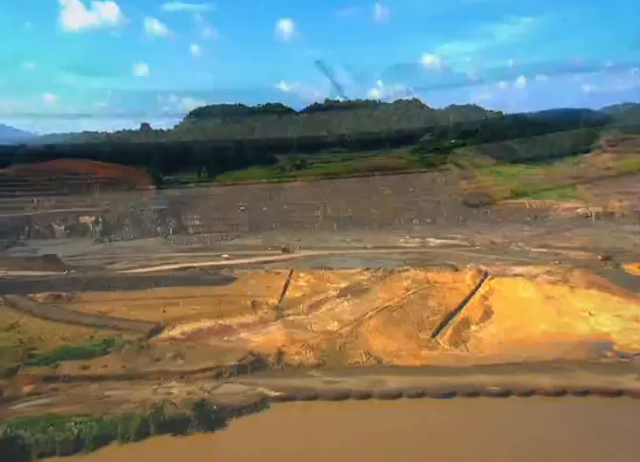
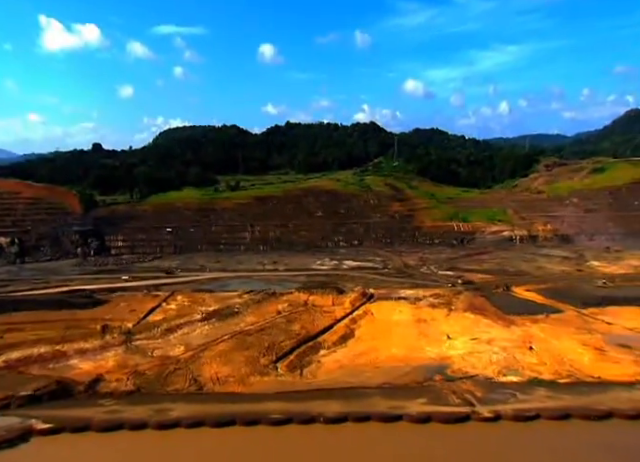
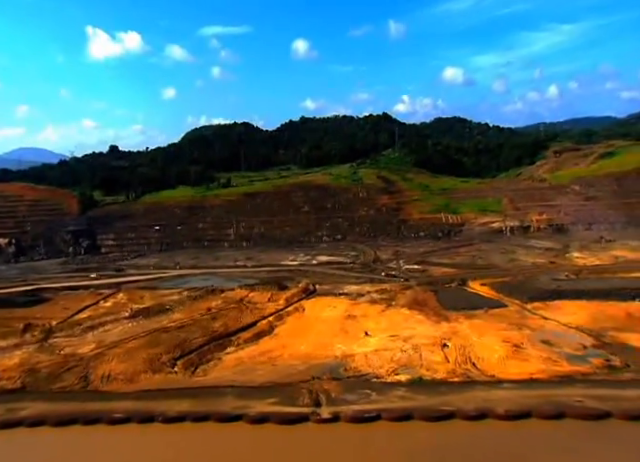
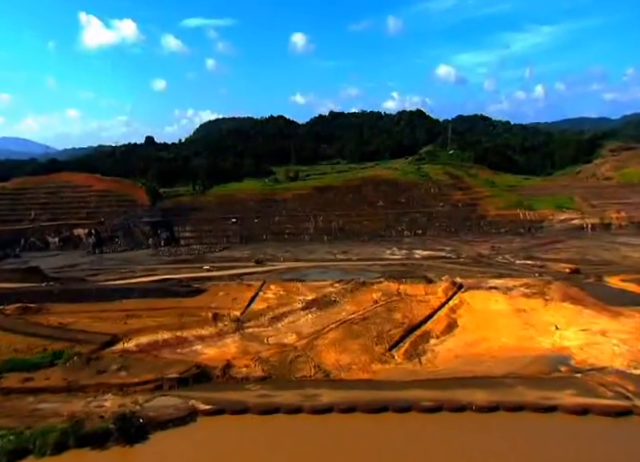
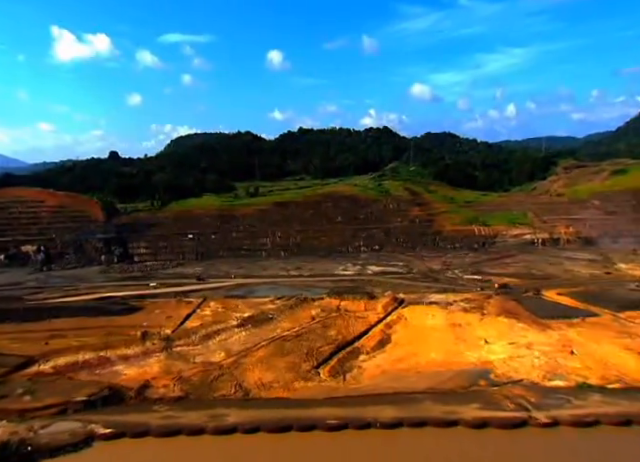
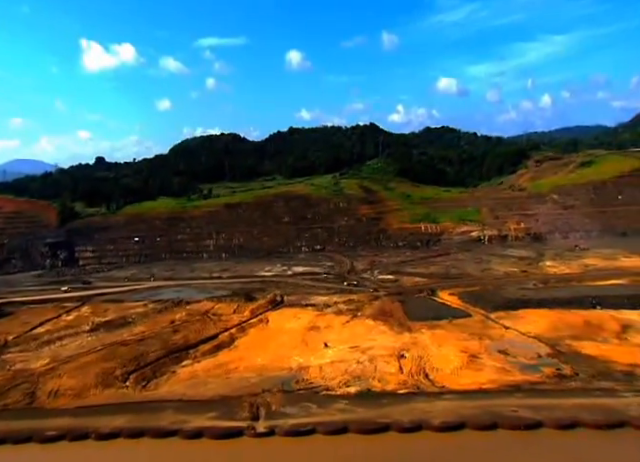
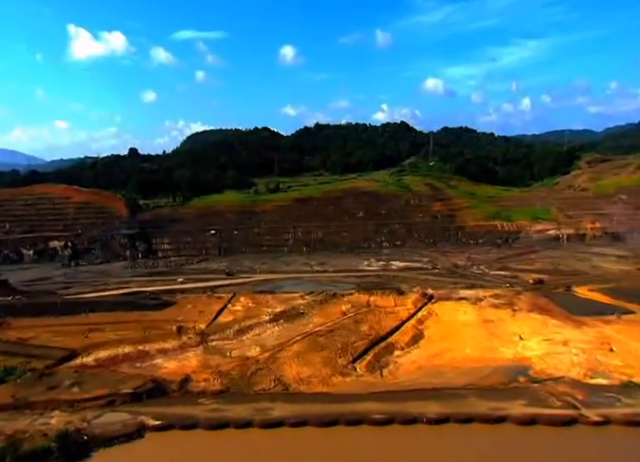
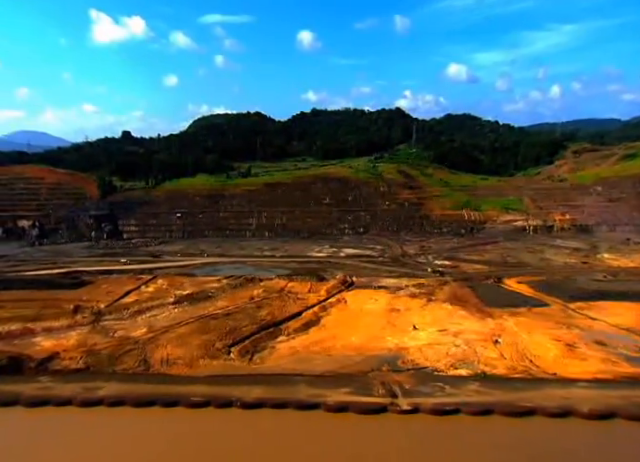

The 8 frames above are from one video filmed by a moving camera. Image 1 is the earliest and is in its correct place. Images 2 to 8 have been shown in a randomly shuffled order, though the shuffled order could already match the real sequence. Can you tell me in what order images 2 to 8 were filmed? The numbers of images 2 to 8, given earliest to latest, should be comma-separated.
4, 7, 5, 2, 8, 3, 6
